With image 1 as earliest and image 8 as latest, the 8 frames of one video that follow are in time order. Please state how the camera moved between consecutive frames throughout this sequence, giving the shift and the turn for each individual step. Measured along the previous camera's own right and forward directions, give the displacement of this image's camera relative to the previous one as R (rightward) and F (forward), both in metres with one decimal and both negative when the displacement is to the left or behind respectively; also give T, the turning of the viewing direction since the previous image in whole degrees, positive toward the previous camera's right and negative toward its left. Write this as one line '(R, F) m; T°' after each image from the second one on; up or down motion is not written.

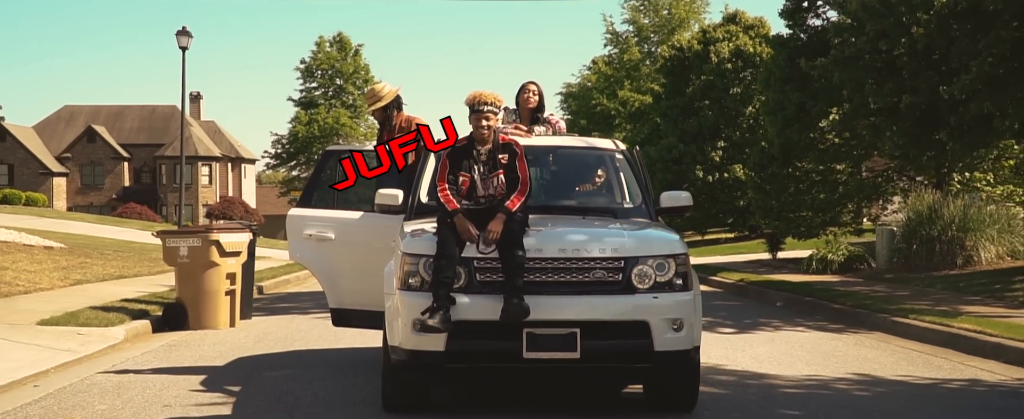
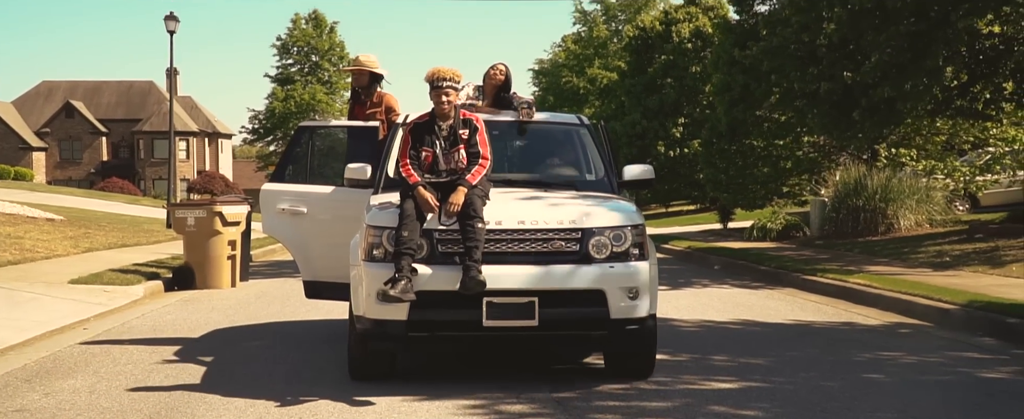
(+0.2, -2.0) m; +1°
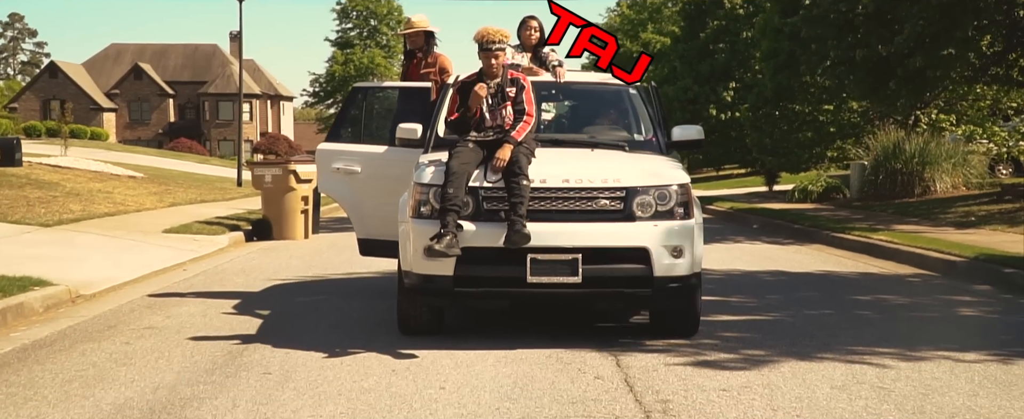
(+0.1, -1.3) m; -3°
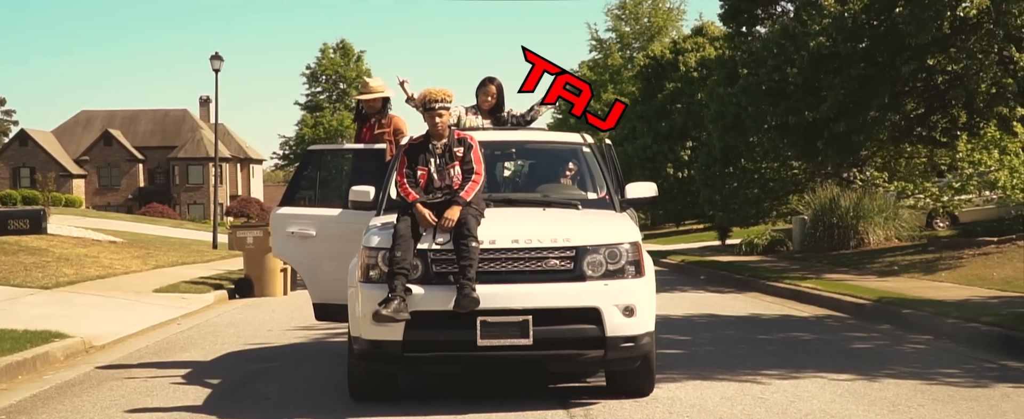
(+0.1, -1.5) m; +2°
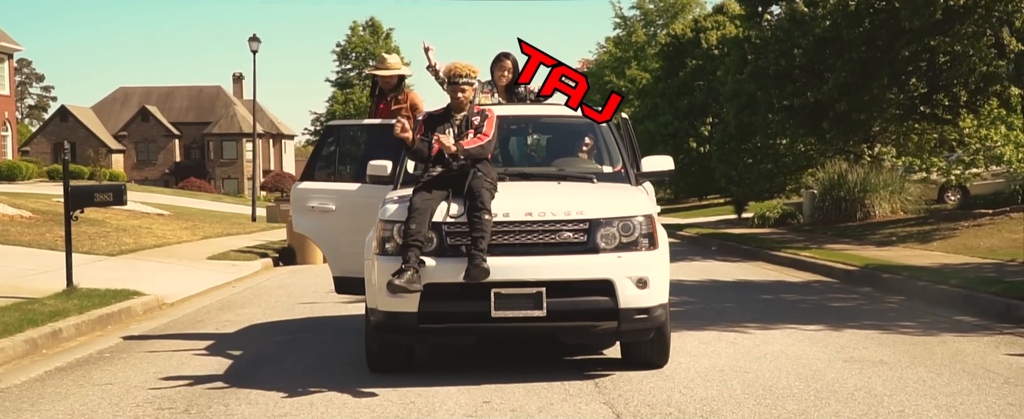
(+0.1, -1.4) m; -2°
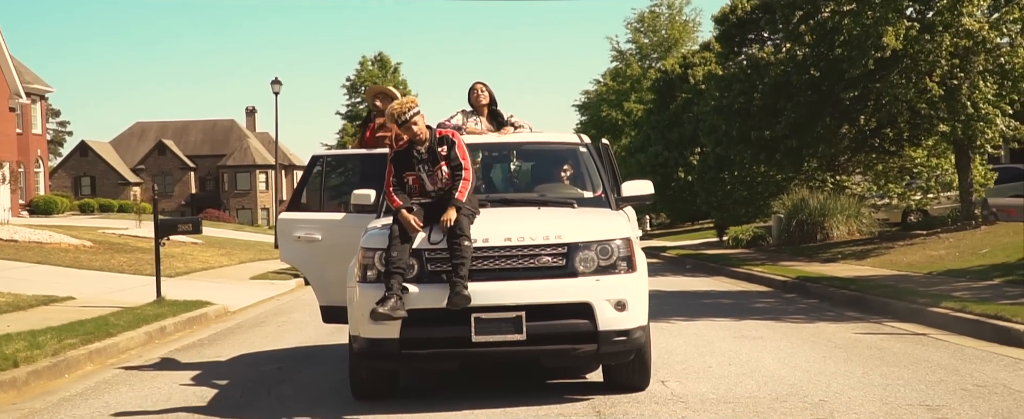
(+0.2, -3.2) m; 0°
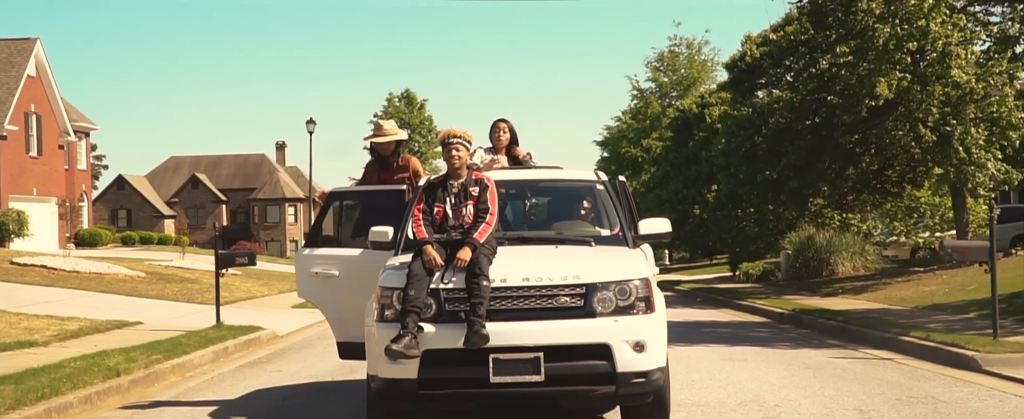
(+0.1, -1.8) m; -1°
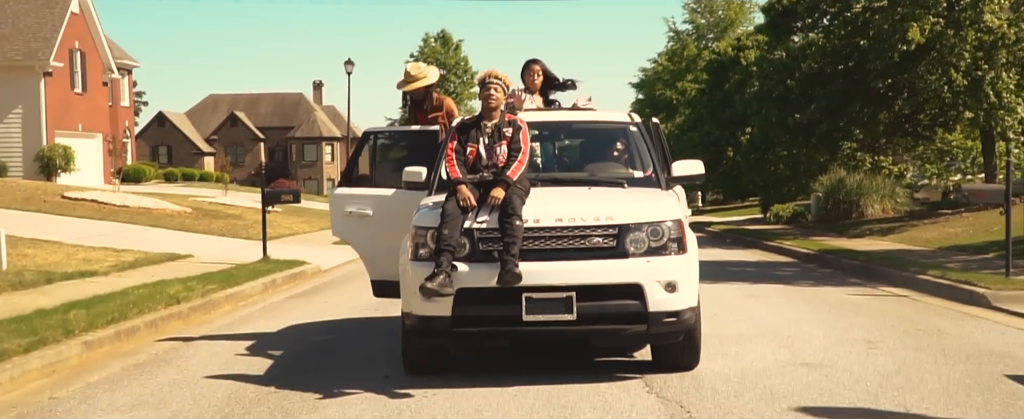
(0.0, -0.6) m; -2°
